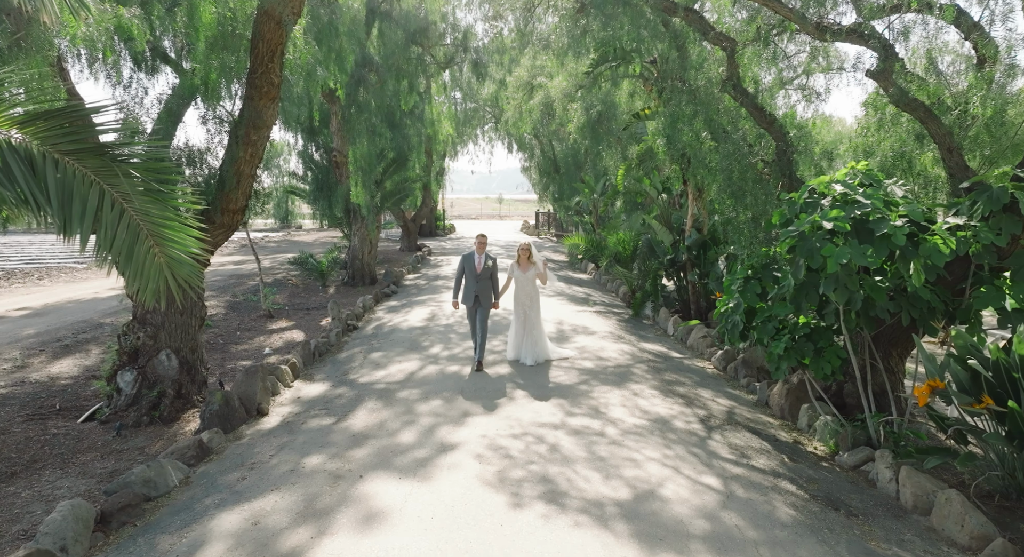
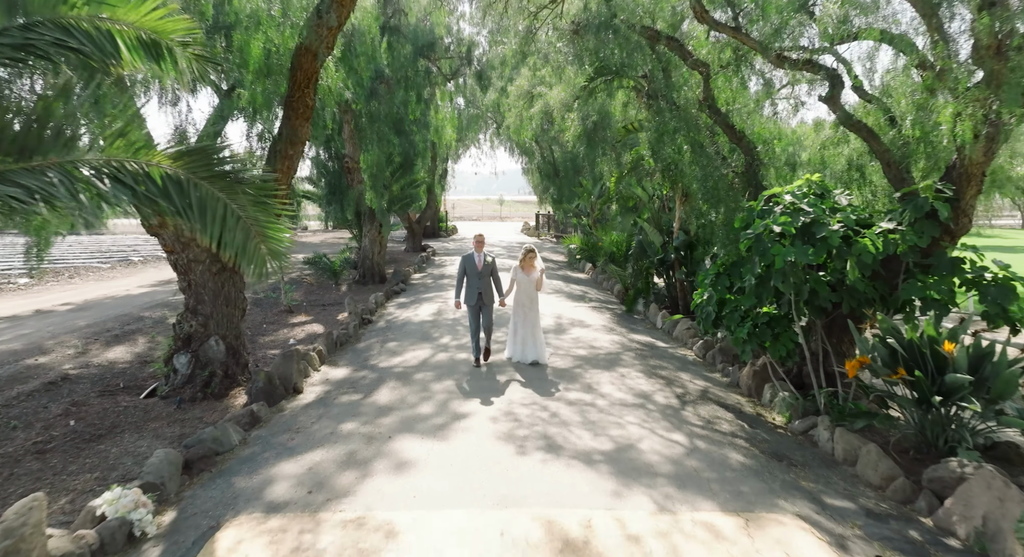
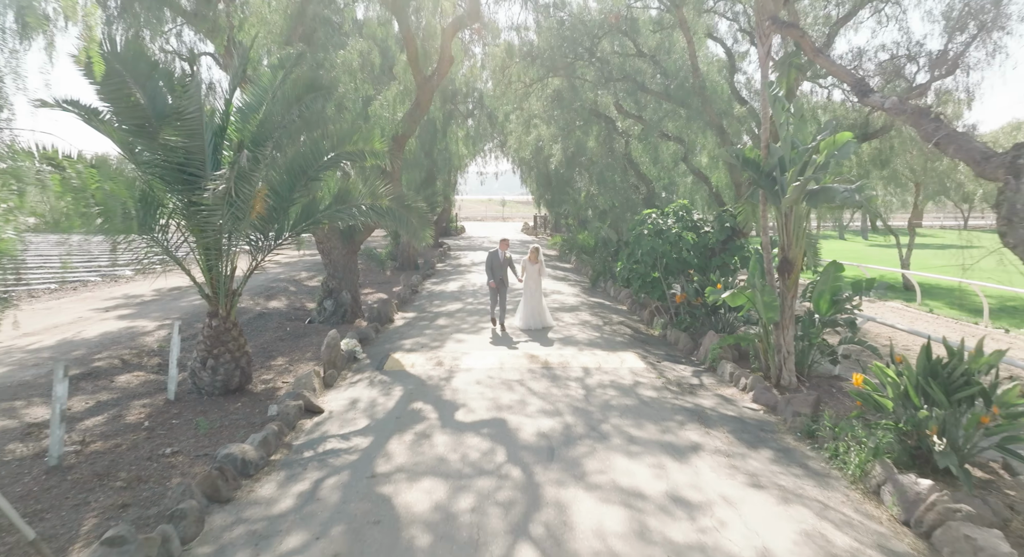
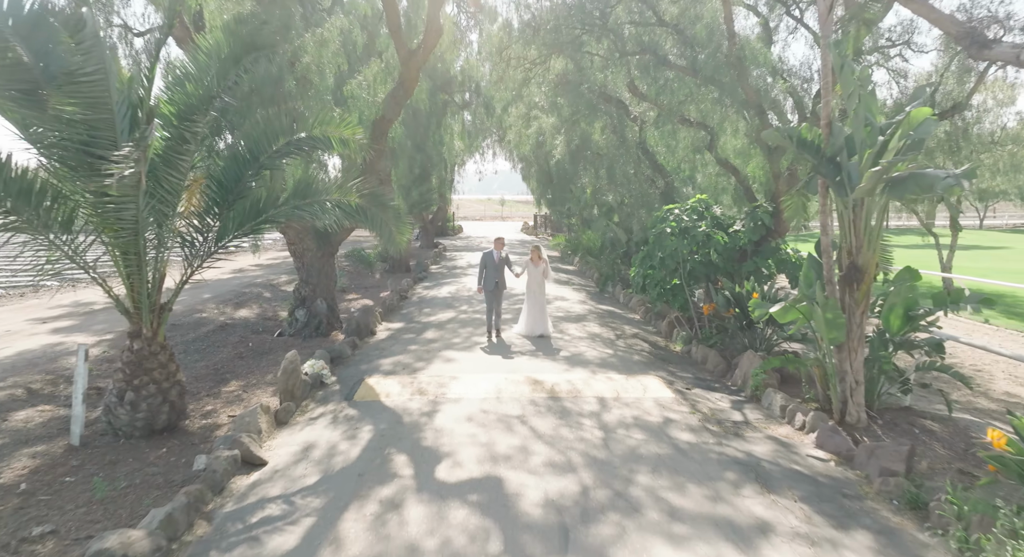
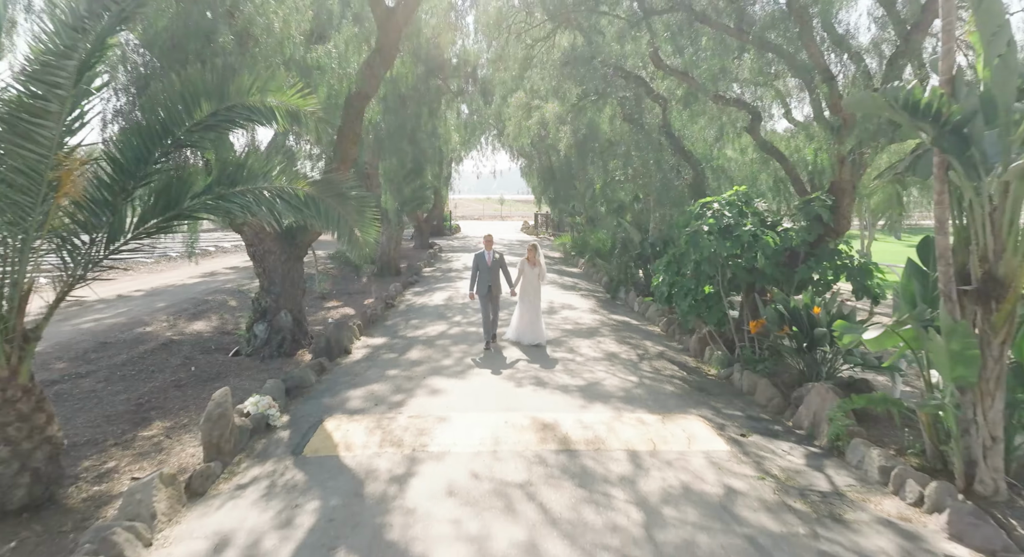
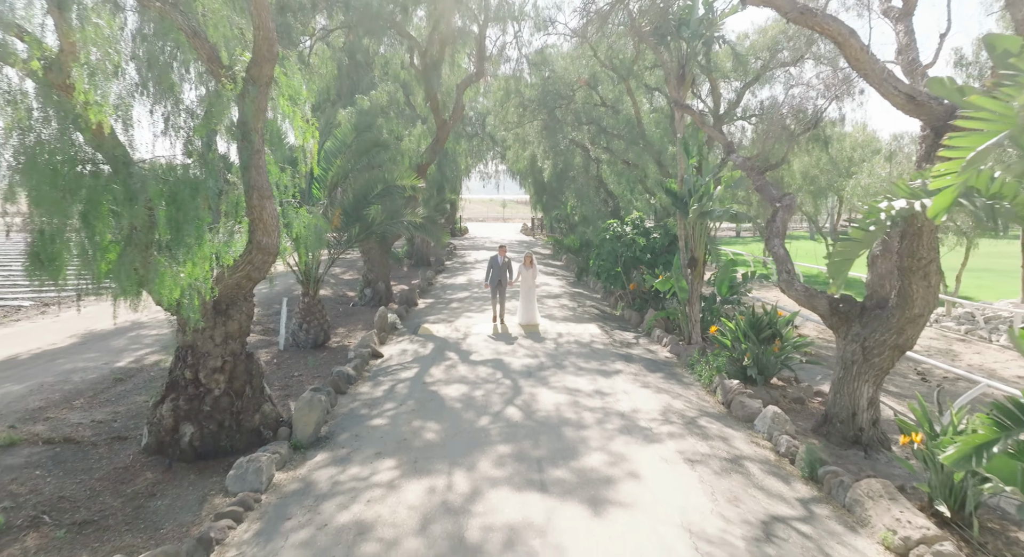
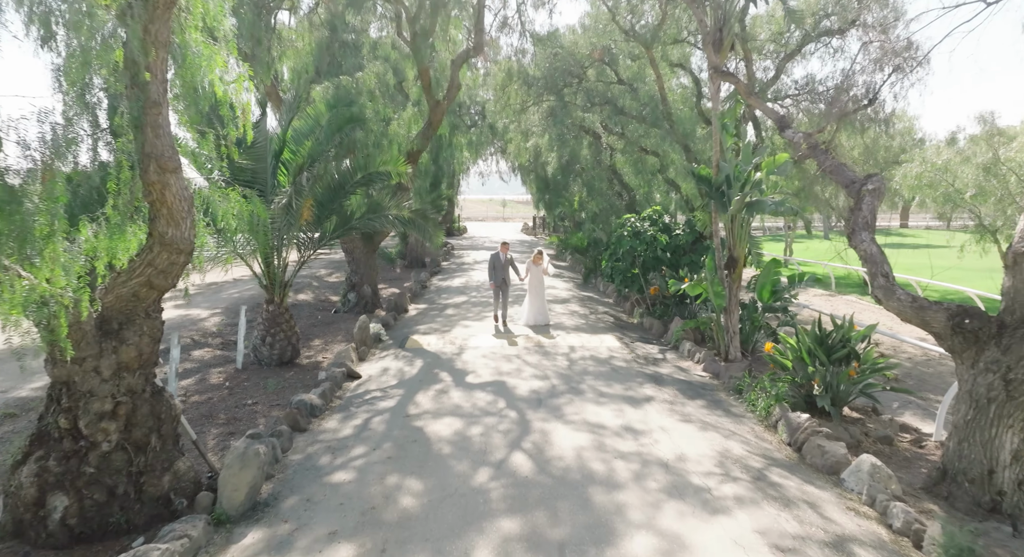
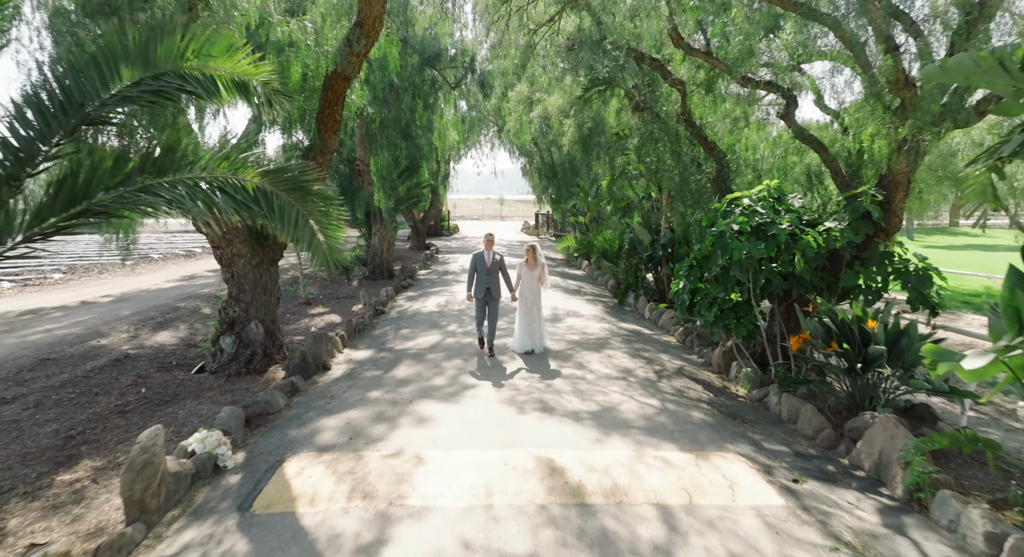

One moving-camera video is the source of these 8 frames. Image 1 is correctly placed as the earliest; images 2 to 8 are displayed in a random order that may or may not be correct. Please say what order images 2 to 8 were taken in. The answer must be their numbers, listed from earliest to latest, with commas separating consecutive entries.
2, 8, 5, 4, 3, 7, 6
